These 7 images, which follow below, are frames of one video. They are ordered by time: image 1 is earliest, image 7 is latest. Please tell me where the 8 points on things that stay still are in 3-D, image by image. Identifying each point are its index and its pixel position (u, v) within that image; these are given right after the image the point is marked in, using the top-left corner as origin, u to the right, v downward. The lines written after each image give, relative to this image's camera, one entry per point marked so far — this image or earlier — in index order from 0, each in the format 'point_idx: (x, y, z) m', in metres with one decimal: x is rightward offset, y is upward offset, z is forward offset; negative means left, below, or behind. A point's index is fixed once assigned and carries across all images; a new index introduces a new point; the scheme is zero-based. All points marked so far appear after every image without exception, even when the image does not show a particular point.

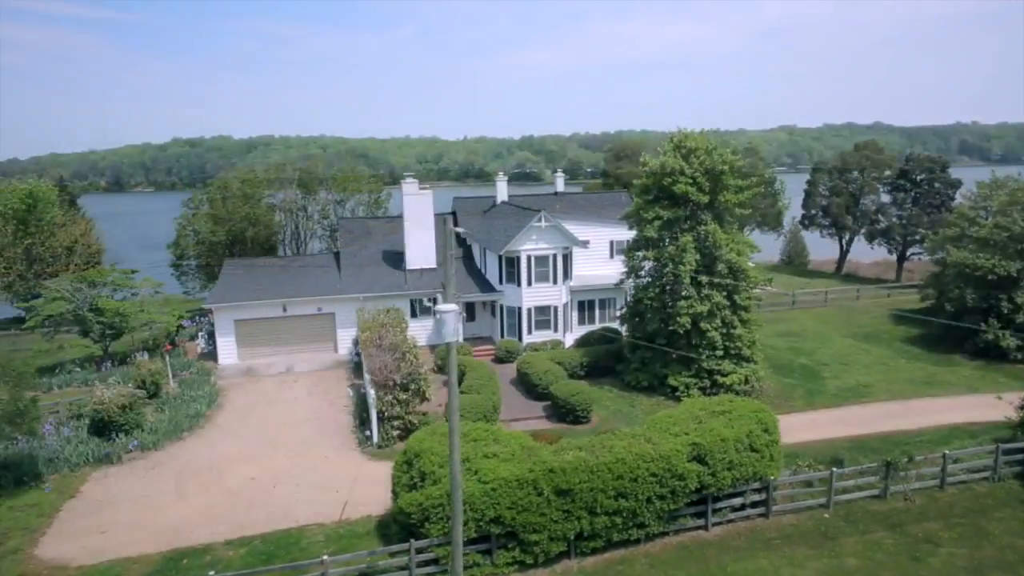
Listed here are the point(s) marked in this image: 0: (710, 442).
0: (+4.0, -3.2, +14.6) m
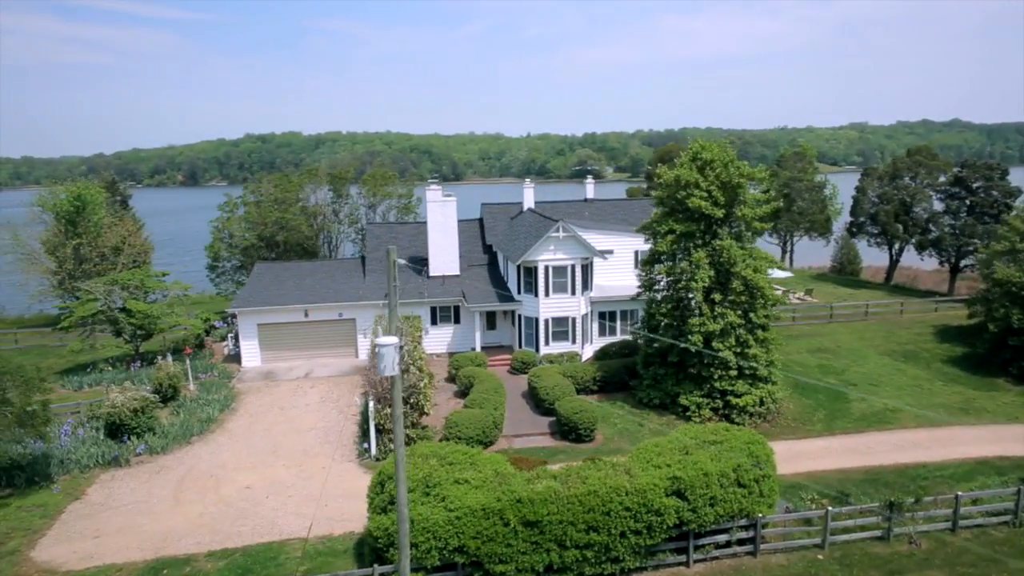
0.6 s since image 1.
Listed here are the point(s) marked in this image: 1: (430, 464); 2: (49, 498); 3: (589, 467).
0: (+3.4, -3.7, +14.0) m
1: (-1.6, -3.5, +14.6) m
2: (-11.7, -5.3, +18.0) m
3: (+1.6, -3.6, +14.4) m
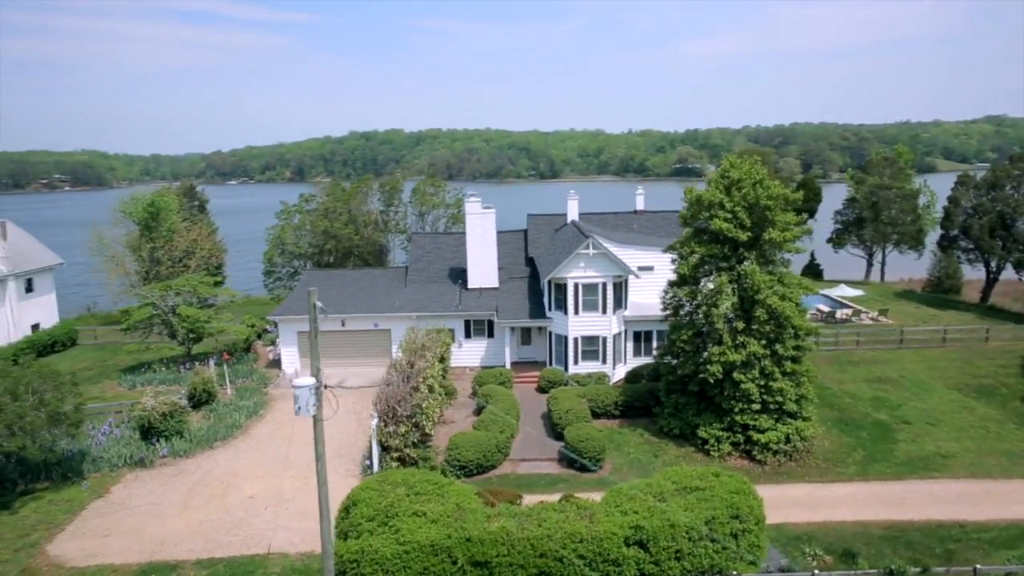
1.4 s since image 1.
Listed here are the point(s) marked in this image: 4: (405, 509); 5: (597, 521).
0: (+2.6, -4.4, +13.2) m
1: (-2.3, -4.1, +14.5) m
2: (-11.8, -5.6, +19.2) m
3: (+0.8, -4.3, +13.9) m
4: (-2.1, -4.3, +13.9) m
5: (+1.6, -4.4, +13.4) m
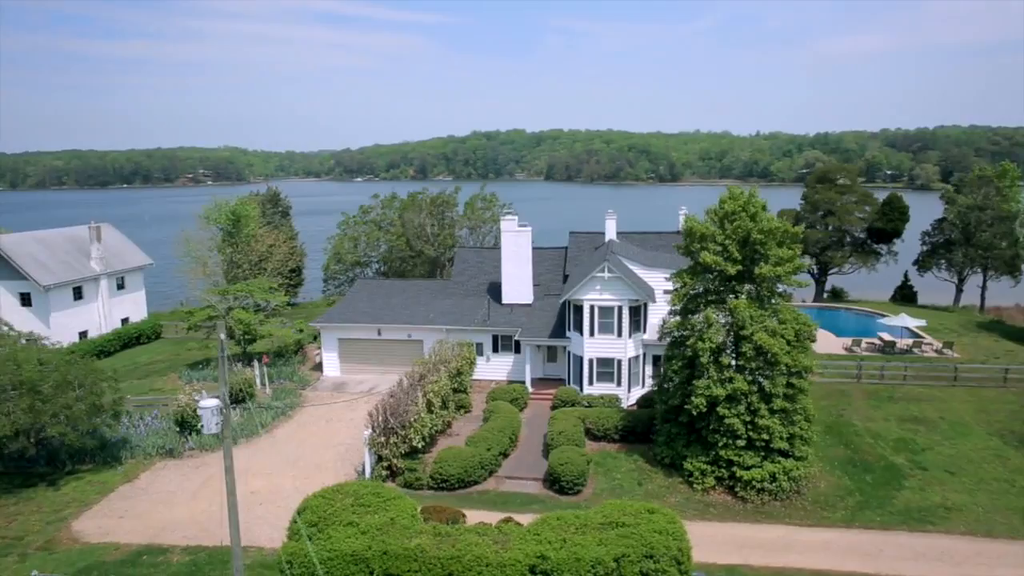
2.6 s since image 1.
0: (+0.9, -5.2, +13.7) m
1: (-3.7, -4.7, +15.8) m
2: (-12.4, -5.8, +22.0) m
3: (-0.7, -5.0, +14.7) m
4: (-3.6, -4.9, +15.2) m
5: (-0.1, -5.1, +14.1) m
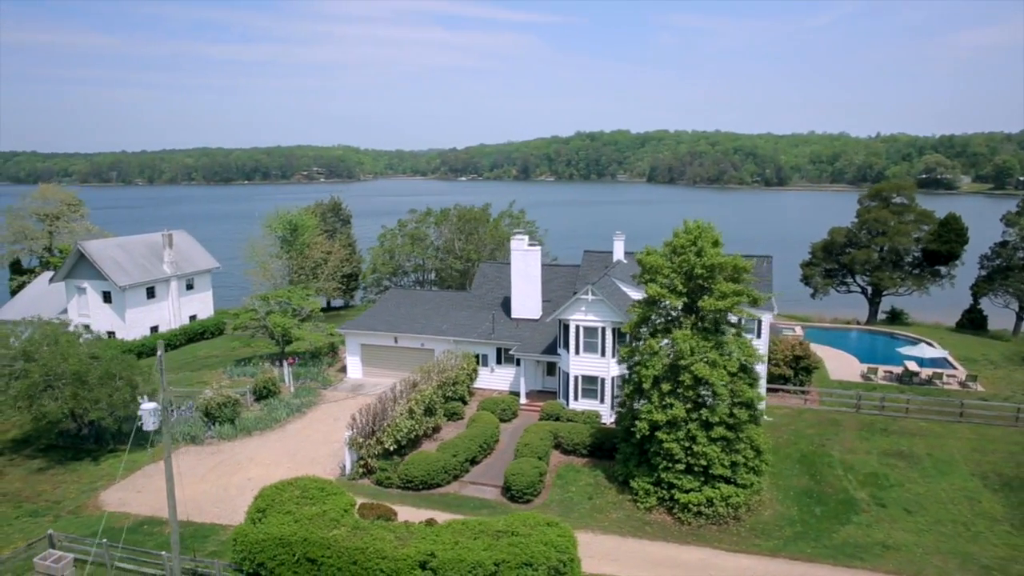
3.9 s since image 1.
0: (-1.4, -6.0, +15.7) m
1: (-5.7, -5.3, +18.4) m
2: (-13.5, -6.1, +25.8) m
3: (-2.9, -5.7, +16.9) m
4: (-5.7, -5.5, +17.8) m
5: (-2.4, -5.8, +16.2) m
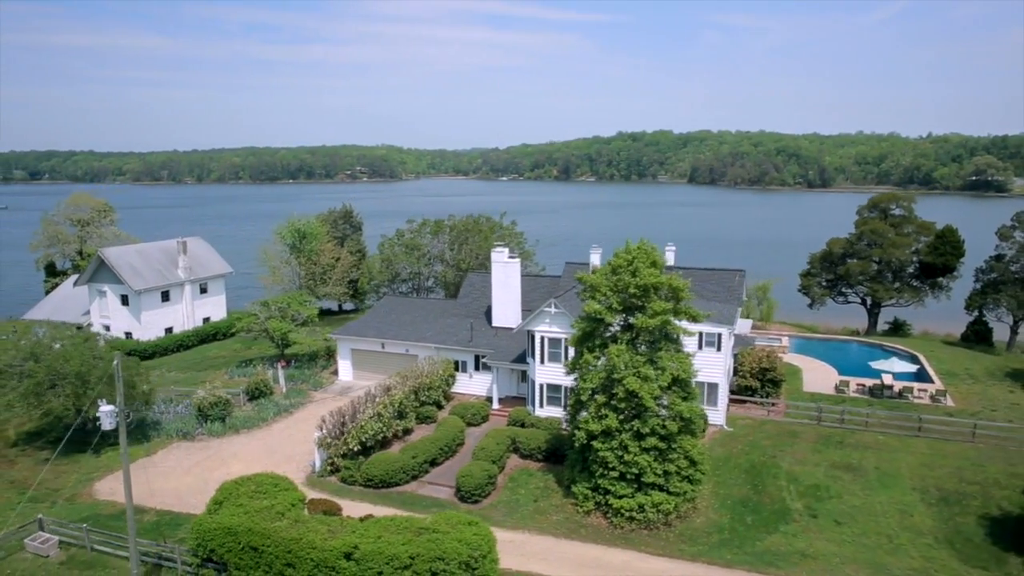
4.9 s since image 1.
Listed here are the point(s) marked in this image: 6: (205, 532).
0: (-3.5, -6.5, +17.5) m
1: (-7.6, -5.8, +20.4) m
2: (-14.9, -6.5, +28.3) m
3: (-5.0, -6.2, +18.8) m
4: (-7.7, -6.0, +19.8) m
5: (-4.4, -6.3, +18.0) m
6: (-8.2, -6.6, +18.9) m
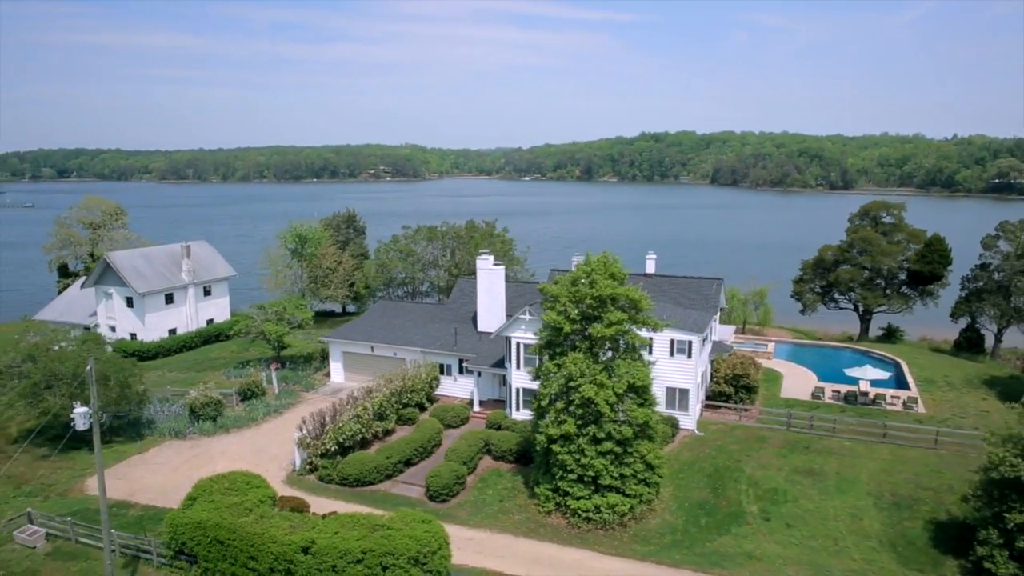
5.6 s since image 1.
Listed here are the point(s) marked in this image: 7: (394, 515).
0: (-4.9, -6.8, +18.7) m
1: (-9.0, -6.0, +21.8) m
2: (-16.0, -6.7, +29.9) m
3: (-6.3, -6.5, +20.1) m
4: (-9.0, -6.2, +21.2) m
5: (-5.8, -6.6, +19.3) m
6: (-9.6, -6.9, +20.3) m
7: (-3.4, -6.4, +20.1) m
